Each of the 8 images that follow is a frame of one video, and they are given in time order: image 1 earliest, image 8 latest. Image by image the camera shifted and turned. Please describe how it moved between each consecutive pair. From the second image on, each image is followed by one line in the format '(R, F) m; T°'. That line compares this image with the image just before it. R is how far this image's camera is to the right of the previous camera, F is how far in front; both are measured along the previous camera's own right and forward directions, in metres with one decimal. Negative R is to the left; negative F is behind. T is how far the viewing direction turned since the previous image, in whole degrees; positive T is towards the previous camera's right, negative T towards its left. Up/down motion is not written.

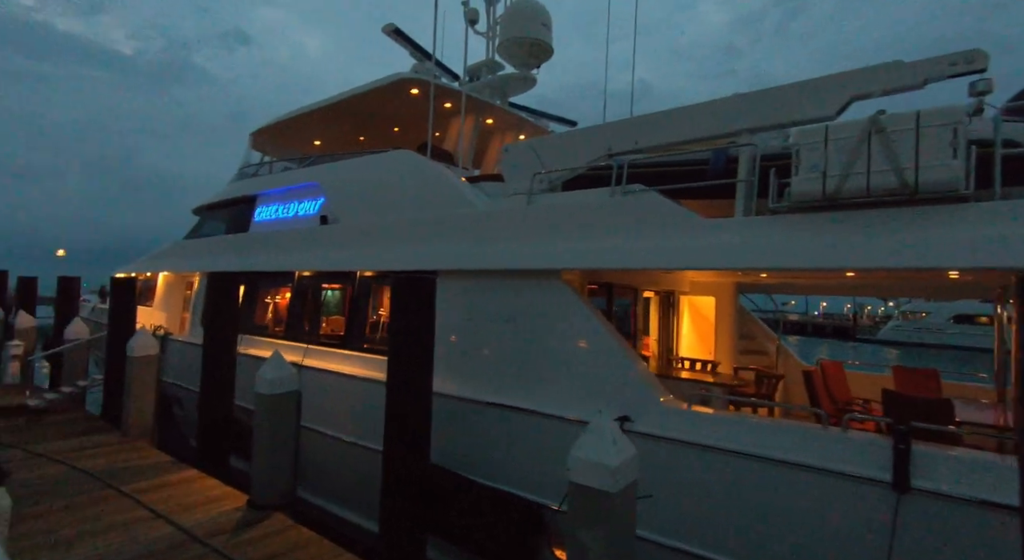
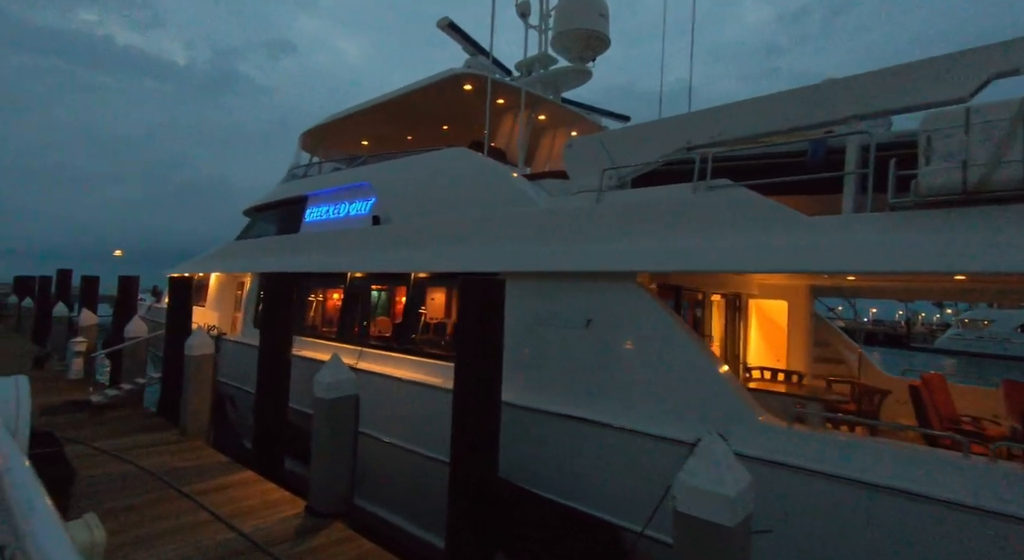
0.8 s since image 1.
(-0.3, +0.2) m; -4°
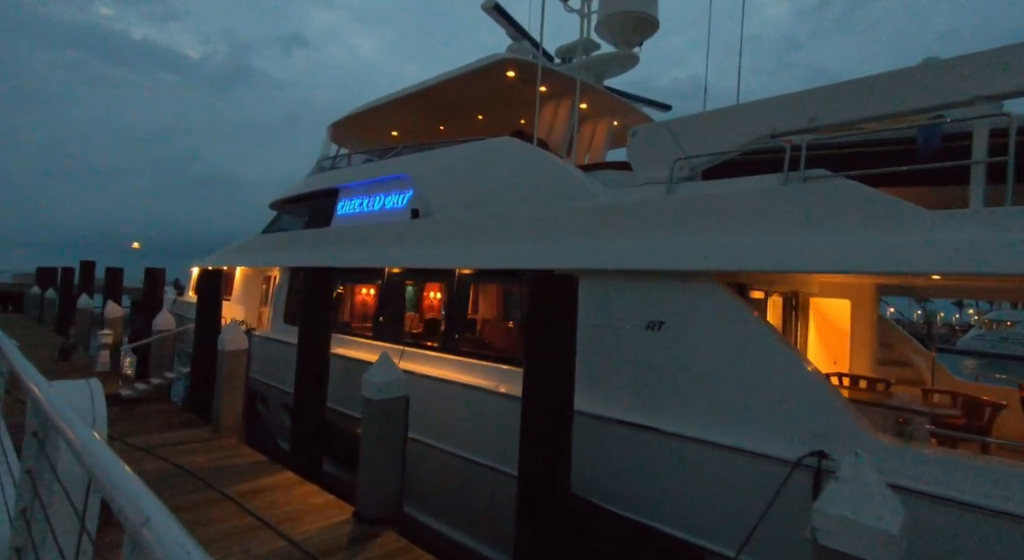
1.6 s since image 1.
(-0.4, +0.3) m; -1°
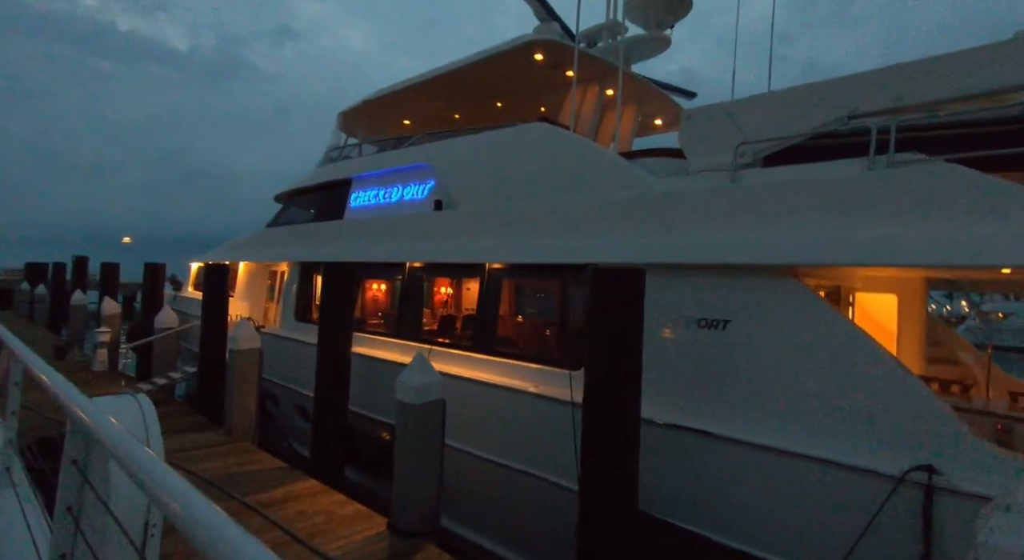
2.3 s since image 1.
(-0.4, +0.3) m; +1°
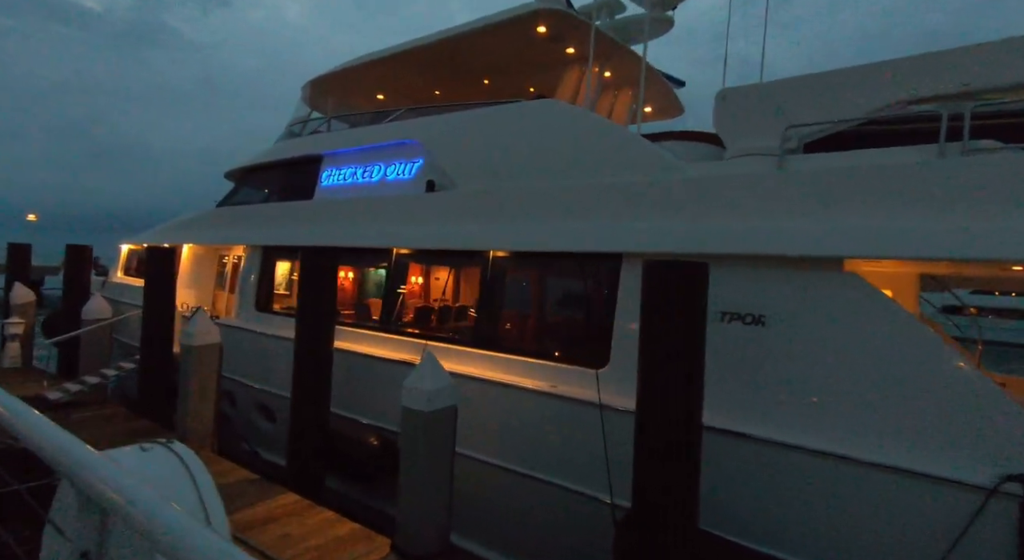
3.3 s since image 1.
(-0.5, +0.4) m; +6°
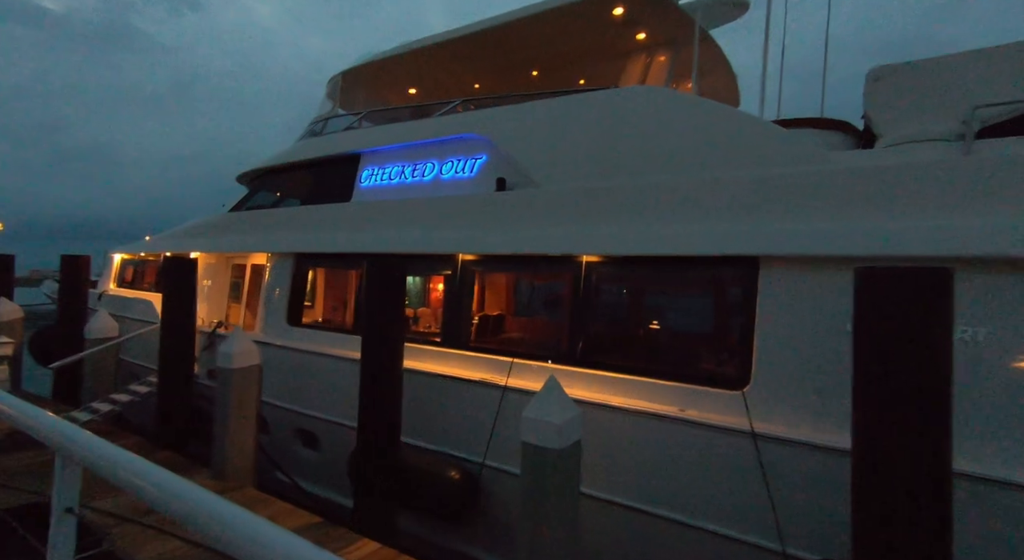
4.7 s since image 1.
(-0.9, +0.6) m; +2°
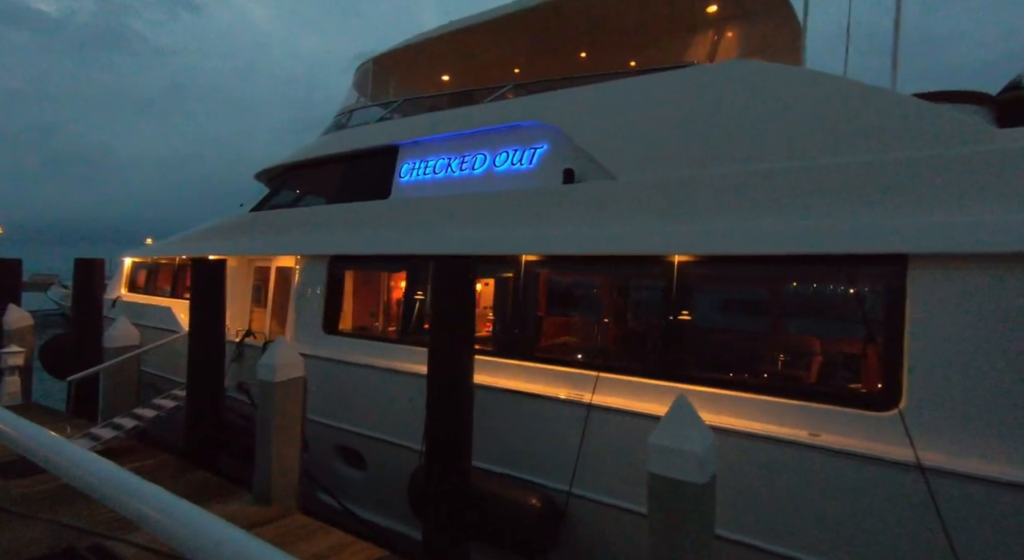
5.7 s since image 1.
(-0.6, +0.5) m; 0°
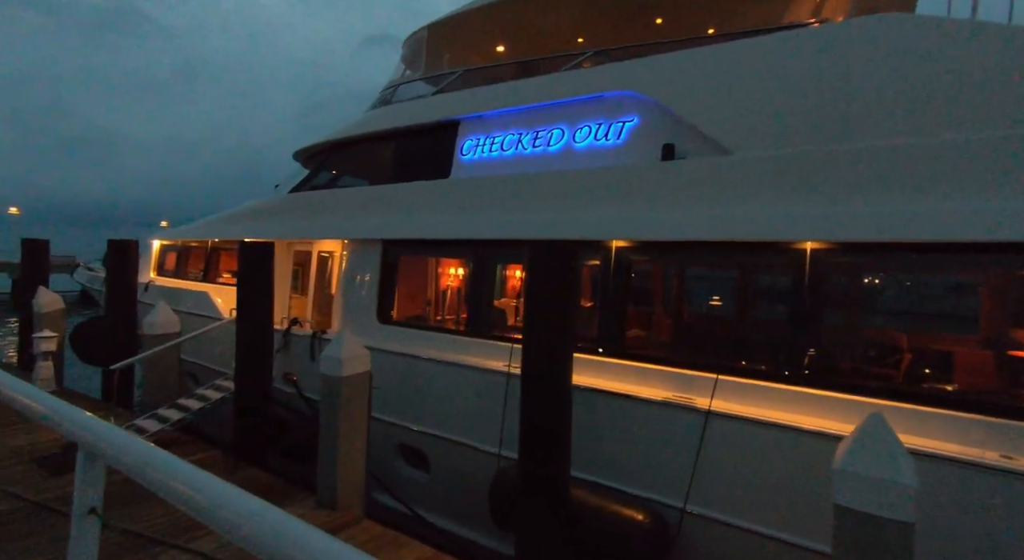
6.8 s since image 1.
(-0.6, +0.4) m; -1°
